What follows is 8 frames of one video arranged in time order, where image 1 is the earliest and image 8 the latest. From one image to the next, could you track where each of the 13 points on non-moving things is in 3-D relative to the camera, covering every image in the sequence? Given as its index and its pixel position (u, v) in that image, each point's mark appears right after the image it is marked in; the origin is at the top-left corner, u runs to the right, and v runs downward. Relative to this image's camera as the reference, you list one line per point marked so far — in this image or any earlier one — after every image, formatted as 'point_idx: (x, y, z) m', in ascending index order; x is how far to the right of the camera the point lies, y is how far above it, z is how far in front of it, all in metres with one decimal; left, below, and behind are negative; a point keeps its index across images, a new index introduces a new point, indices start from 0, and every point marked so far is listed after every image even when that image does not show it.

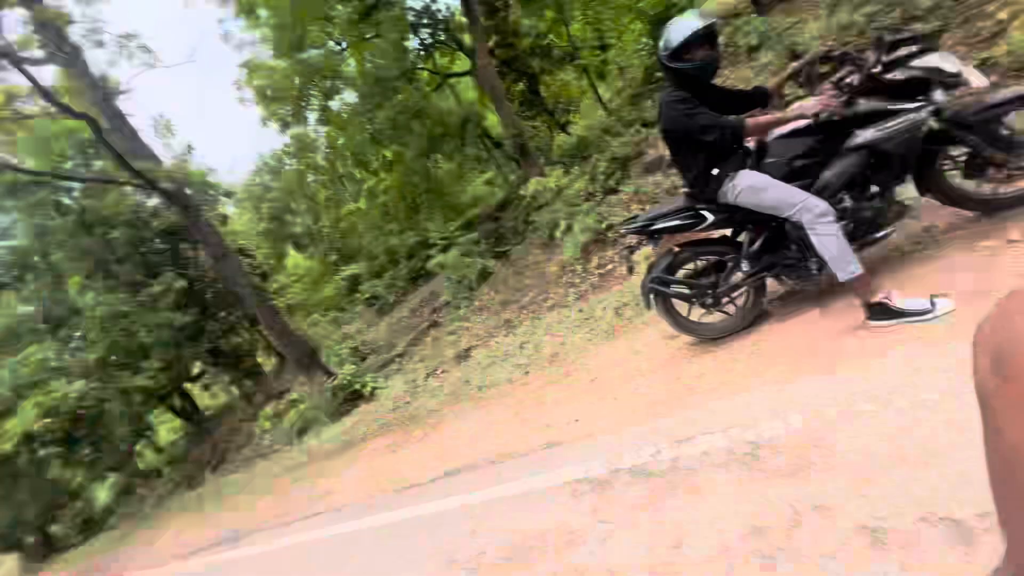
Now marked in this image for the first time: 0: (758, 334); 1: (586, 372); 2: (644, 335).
0: (+1.9, -0.4, +3.5) m
1: (+0.7, -0.9, +4.7) m
2: (+1.3, -0.5, +4.5) m
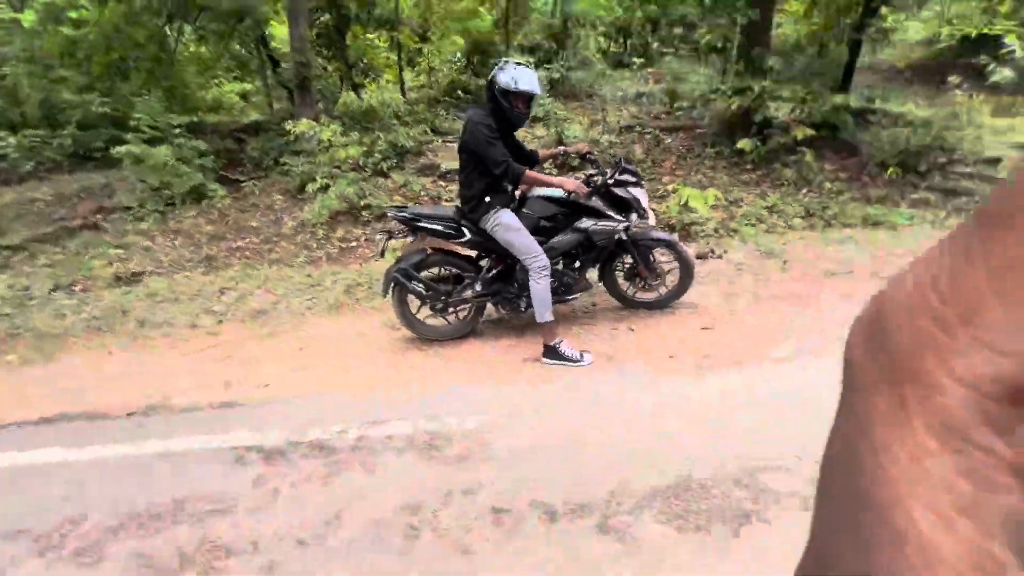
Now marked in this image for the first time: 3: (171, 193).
0: (-0.4, -0.5, +4.0) m
1: (-2.2, -0.5, +4.3) m
2: (-1.5, -0.3, +4.5) m
3: (-7.9, +2.3, +10.5) m
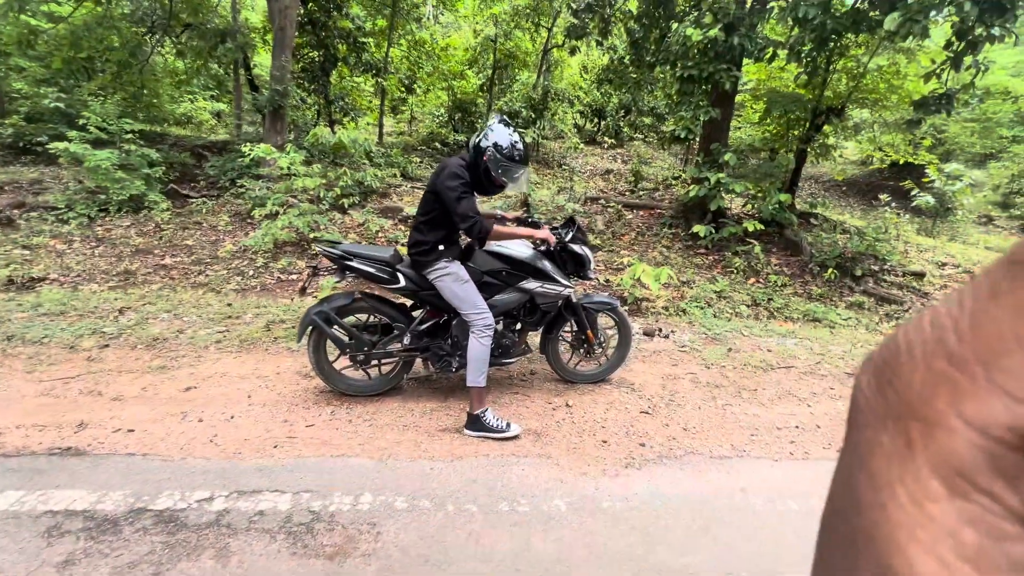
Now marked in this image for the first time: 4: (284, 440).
0: (-1.0, -0.9, +3.5) m
1: (-2.8, -0.7, +3.8) m
2: (-2.1, -0.7, +4.0) m
3: (-8.8, +2.0, +9.8) m
4: (-1.5, -1.0, +3.0) m
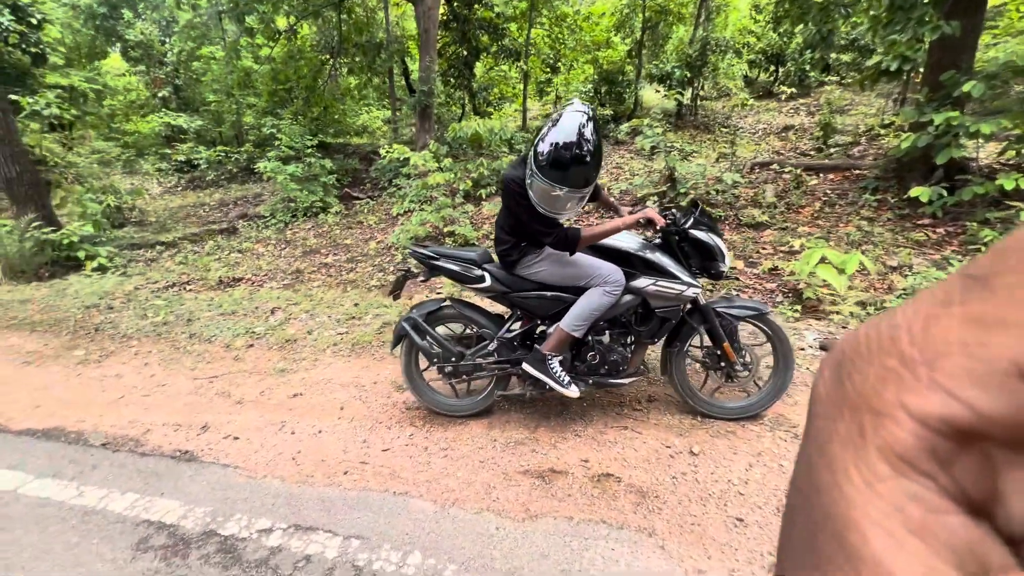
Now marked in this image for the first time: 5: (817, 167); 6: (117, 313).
0: (-0.3, -1.0, +3.2) m
1: (-1.9, -0.8, +3.9) m
2: (-1.2, -0.7, +4.0) m
3: (-5.6, +2.1, +11.5) m
4: (-1.0, -1.1, +2.8) m
5: (+6.3, +2.5, +9.2) m
6: (-5.4, -0.3, +6.2) m
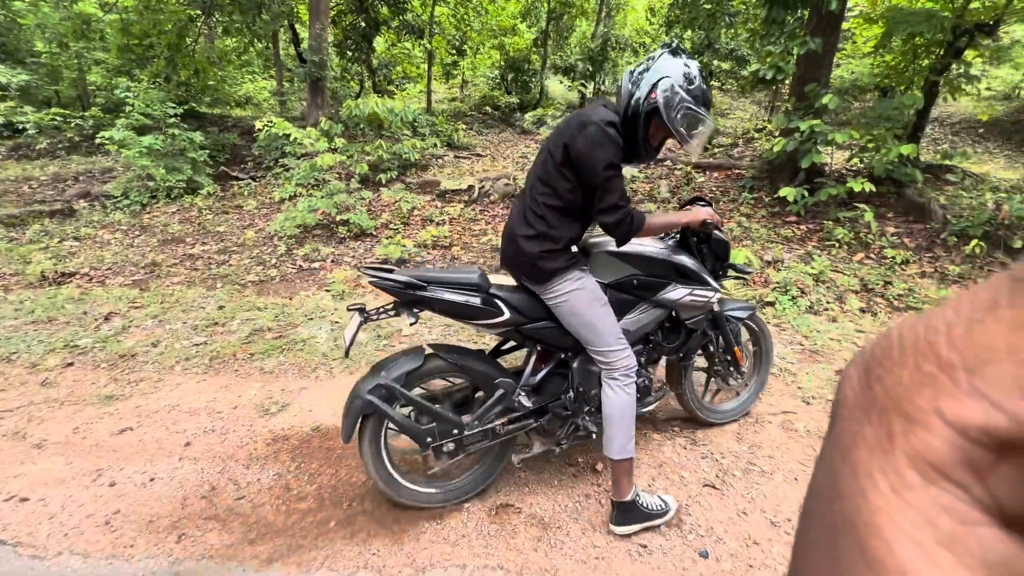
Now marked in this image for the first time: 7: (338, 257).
0: (-1.0, -1.0, +2.7) m
1: (-2.7, -0.9, +3.1) m
2: (-2.0, -0.8, +3.3) m
3: (-7.8, +2.3, +9.7) m
4: (-1.6, -1.2, +2.2) m
5: (+4.3, +2.7, +9.8) m
6: (-6.6, -0.3, +4.6) m
7: (-2.8, +0.5, +7.2) m
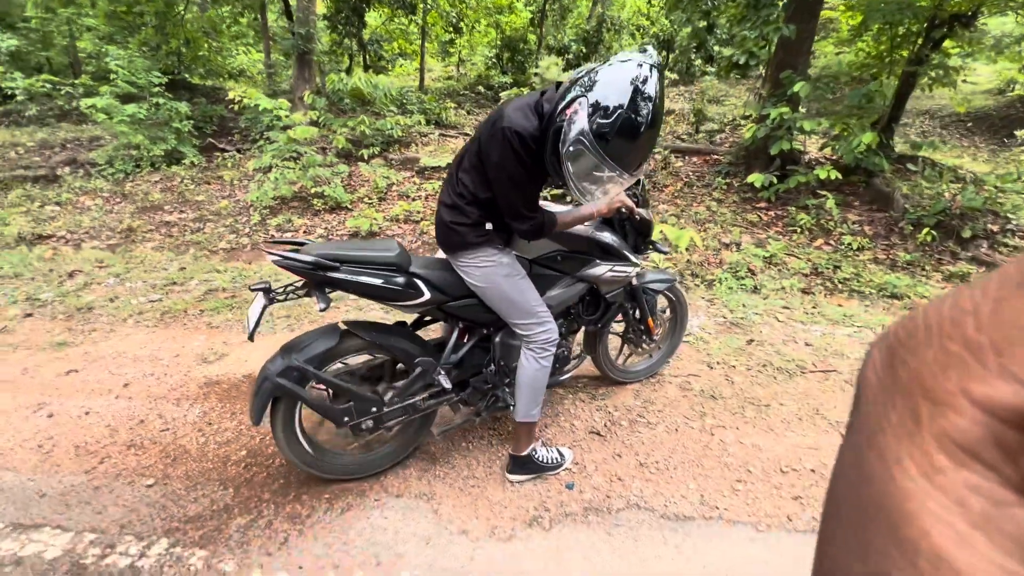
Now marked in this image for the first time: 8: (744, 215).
0: (-1.6, -0.8, +2.9) m
1: (-3.3, -0.5, +3.4) m
2: (-2.6, -0.4, +3.5) m
3: (-8.3, +3.0, +9.9) m
4: (-2.2, -0.9, +2.5) m
5: (+3.8, +3.1, +9.9) m
6: (-7.1, +0.2, +4.8) m
7: (-3.3, +1.0, +7.4) m
8: (+4.0, +1.3, +7.7) m
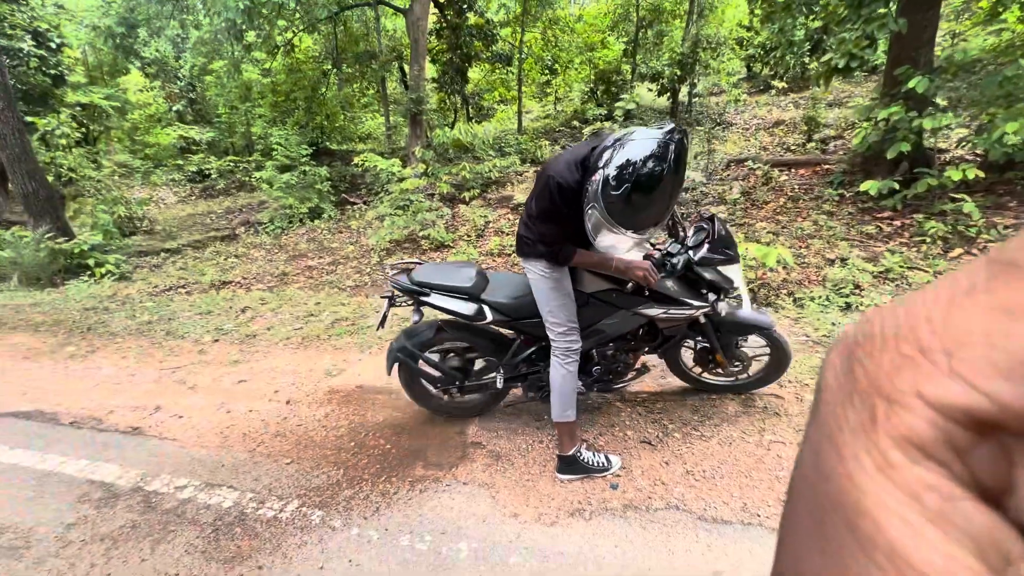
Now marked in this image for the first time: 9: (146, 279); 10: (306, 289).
0: (-1.1, -1.0, +3.6) m
1: (-2.7, -0.8, +4.5) m
2: (-1.9, -0.7, +4.5) m
3: (-6.1, +2.1, +12.2) m
4: (-1.8, -1.1, +3.3) m
5: (+5.7, +2.6, +9.4) m
6: (-6.1, -0.4, +6.8) m
7: (-1.8, +0.4, +8.5) m
8: (+5.4, +1.0, +7.1) m
9: (-7.5, +0.2, +9.1) m
10: (-3.7, 0.0, +7.9) m
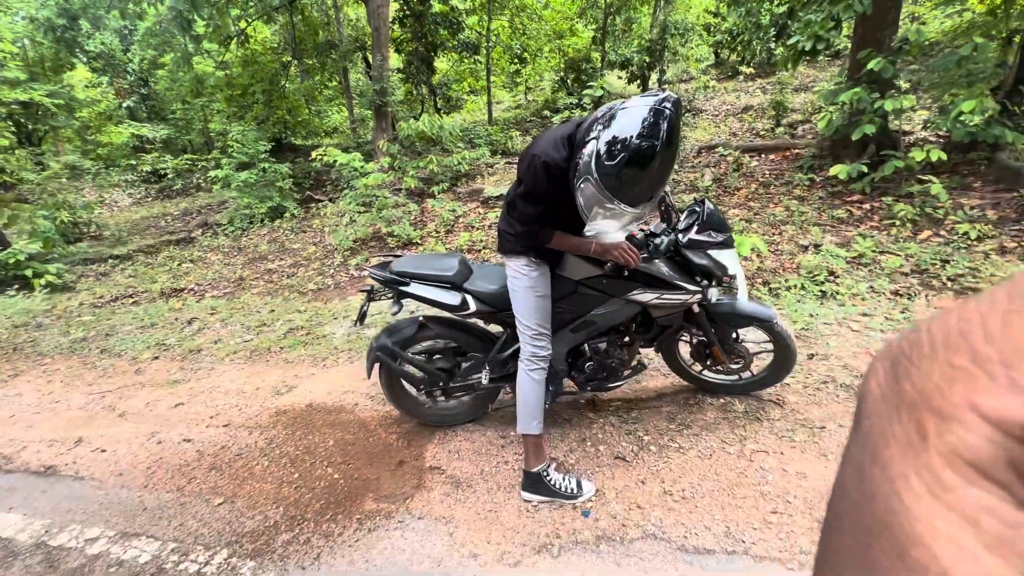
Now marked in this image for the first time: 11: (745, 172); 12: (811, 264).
0: (-1.4, -1.0, +3.3) m
1: (-3.0, -0.9, +4.0) m
2: (-2.2, -0.8, +4.1) m
3: (-6.8, +2.0, +11.5) m
4: (-2.0, -1.2, +2.9) m
5: (+5.0, +2.9, +9.3) m
6: (-6.5, -0.6, +6.2) m
7: (-2.3, +0.4, +8.1) m
8: (+4.9, +1.2, +7.0) m
9: (-8.0, 0.0, +8.5) m
10: (-4.2, -0.1, +7.5) m
11: (+4.4, +2.2, +8.6) m
12: (+3.8, +0.3, +5.6) m
